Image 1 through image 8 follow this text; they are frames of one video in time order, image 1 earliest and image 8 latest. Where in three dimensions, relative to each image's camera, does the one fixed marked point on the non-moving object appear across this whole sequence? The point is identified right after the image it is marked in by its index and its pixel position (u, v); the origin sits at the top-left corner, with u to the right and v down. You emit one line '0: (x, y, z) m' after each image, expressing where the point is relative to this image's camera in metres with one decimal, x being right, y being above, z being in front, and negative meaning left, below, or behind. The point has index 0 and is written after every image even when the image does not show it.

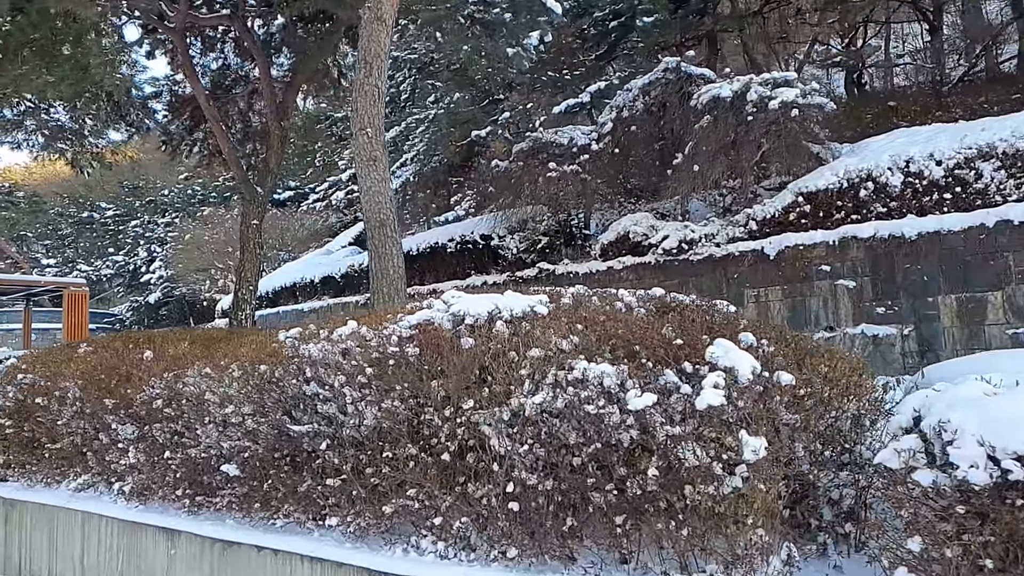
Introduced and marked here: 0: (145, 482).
0: (-2.3, -1.2, +4.5) m
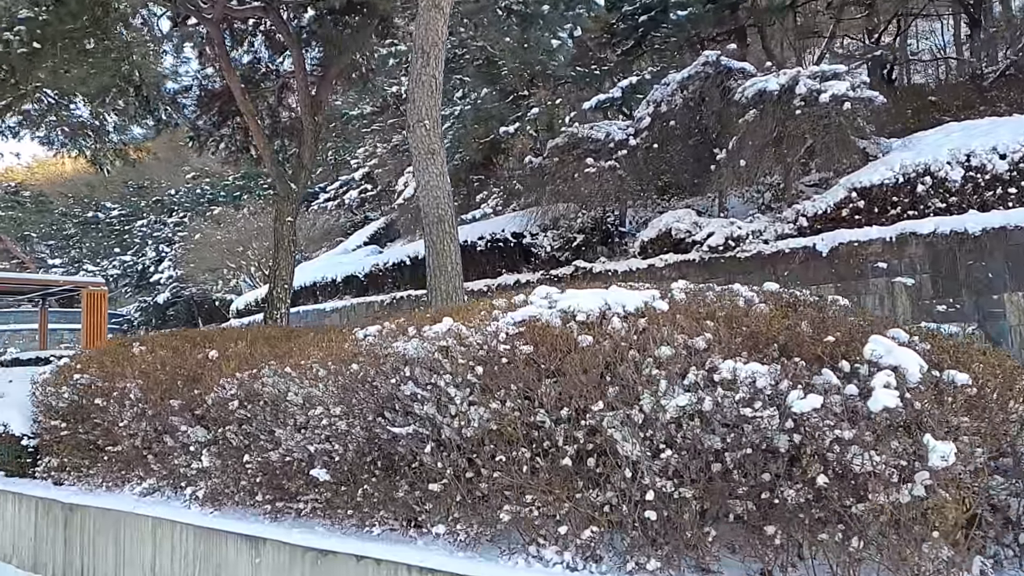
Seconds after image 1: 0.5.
0: (-1.8, -1.2, +4.3) m
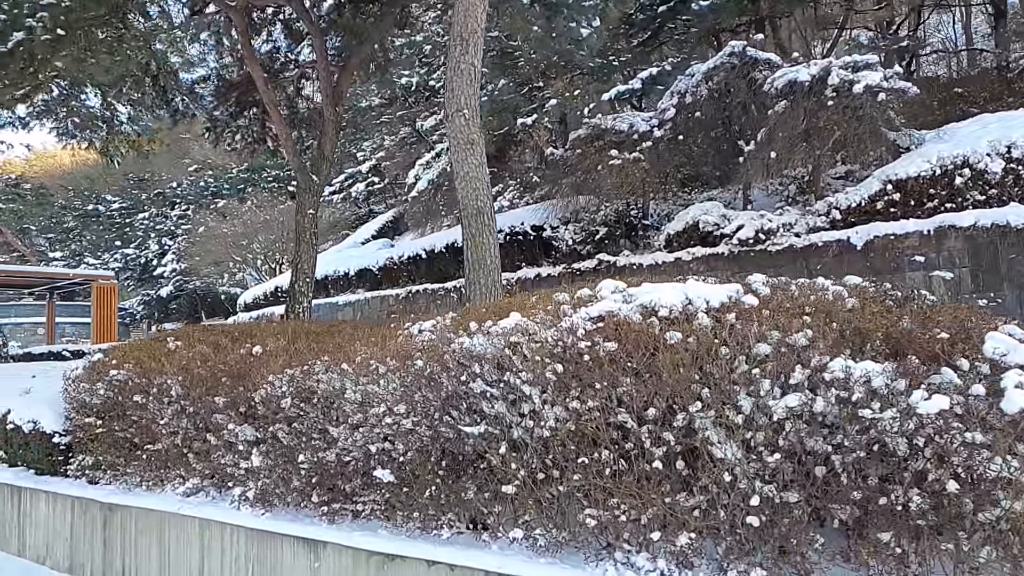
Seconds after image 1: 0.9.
0: (-1.4, -1.2, +4.2) m
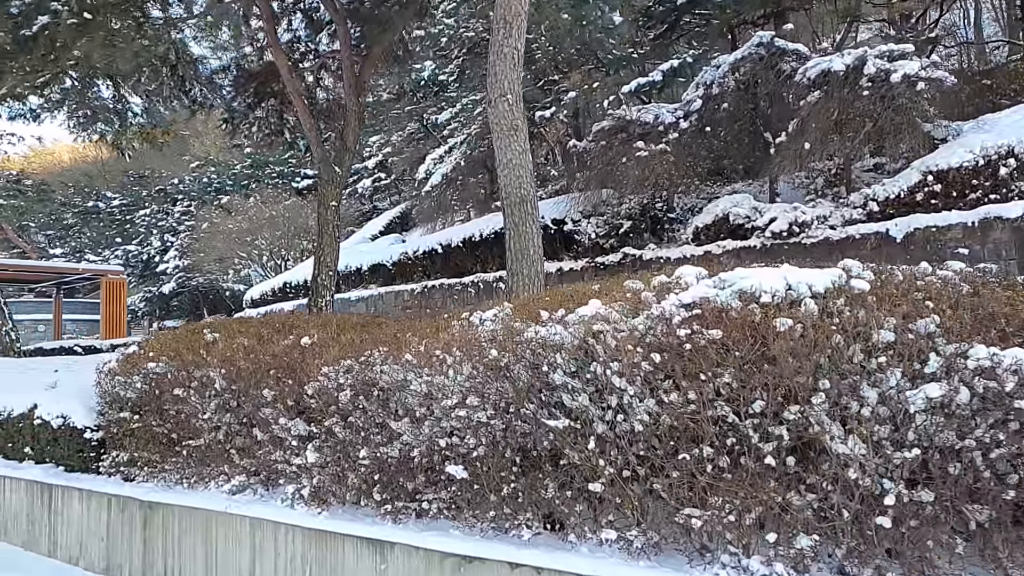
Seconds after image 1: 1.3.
0: (-1.1, -1.1, +4.0) m
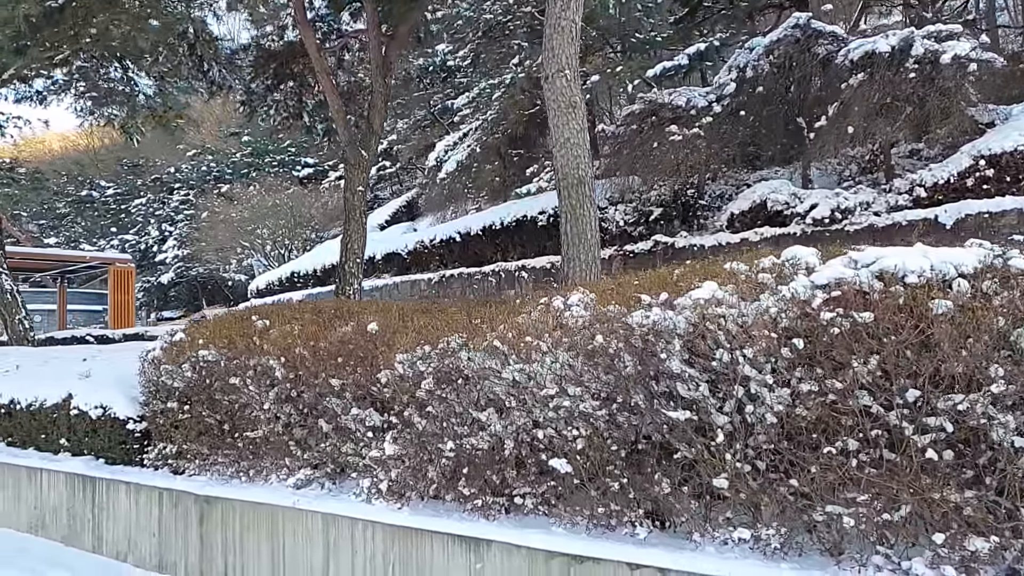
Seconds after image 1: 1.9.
0: (-0.6, -1.0, +3.8) m
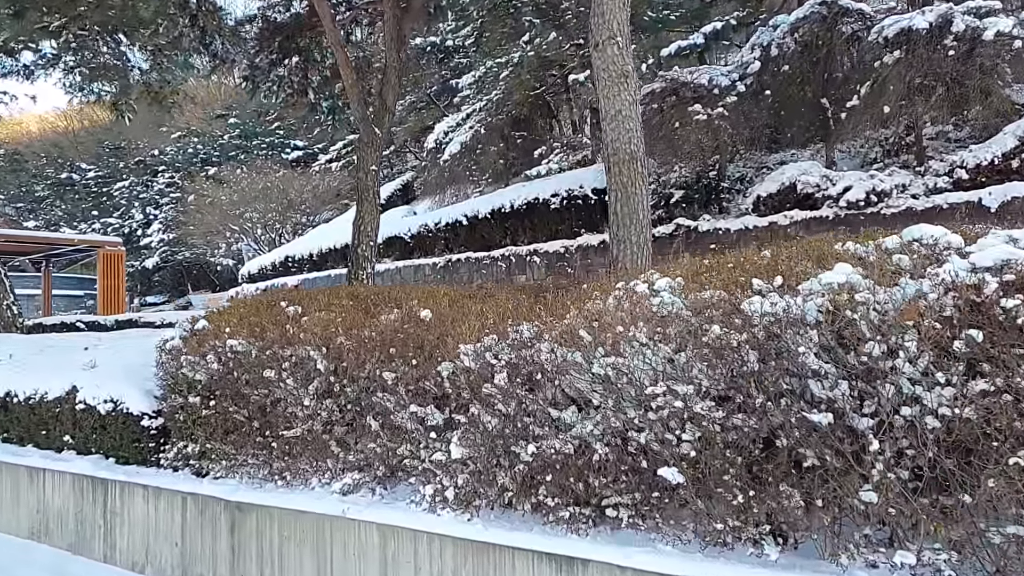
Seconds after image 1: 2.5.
0: (-0.2, -0.9, +3.3) m
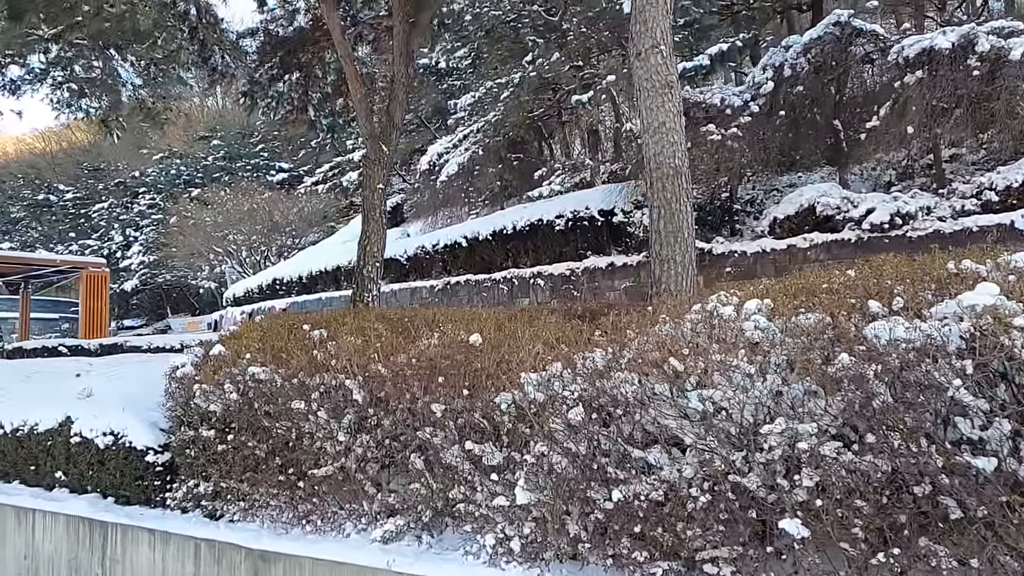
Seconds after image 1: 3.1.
0: (+0.1, -1.0, +2.9) m
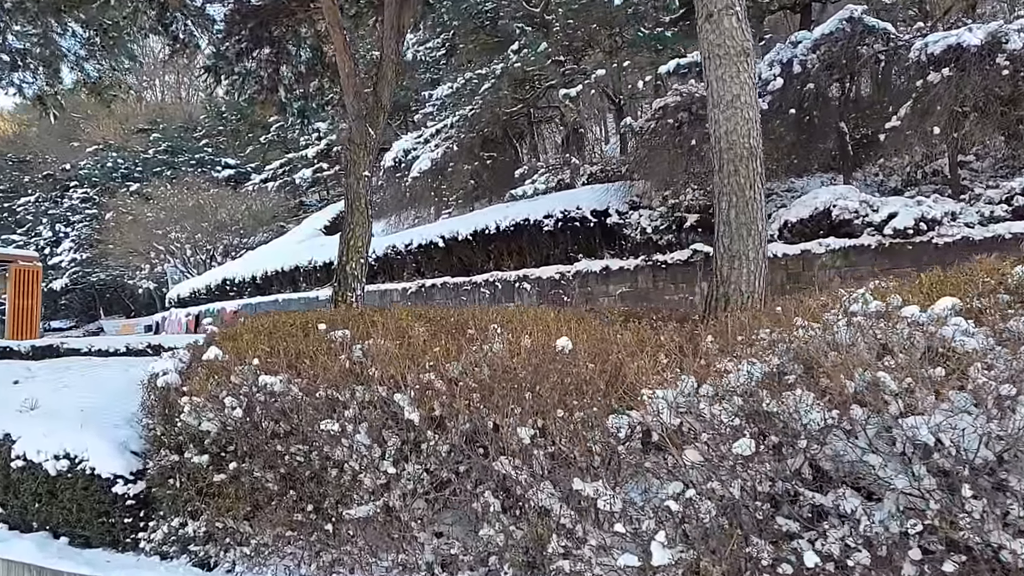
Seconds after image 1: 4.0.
0: (+0.5, -1.0, +2.2) m
